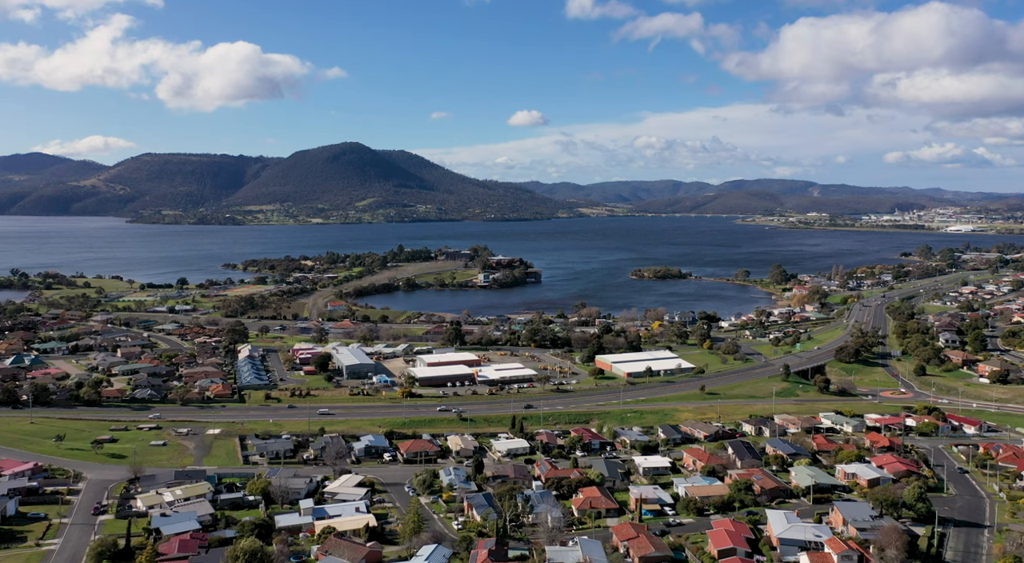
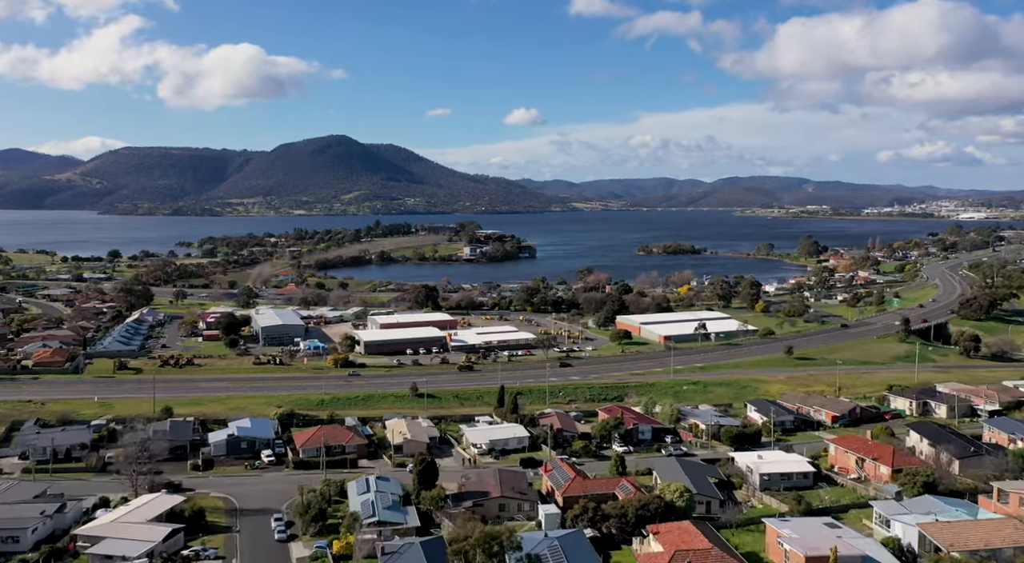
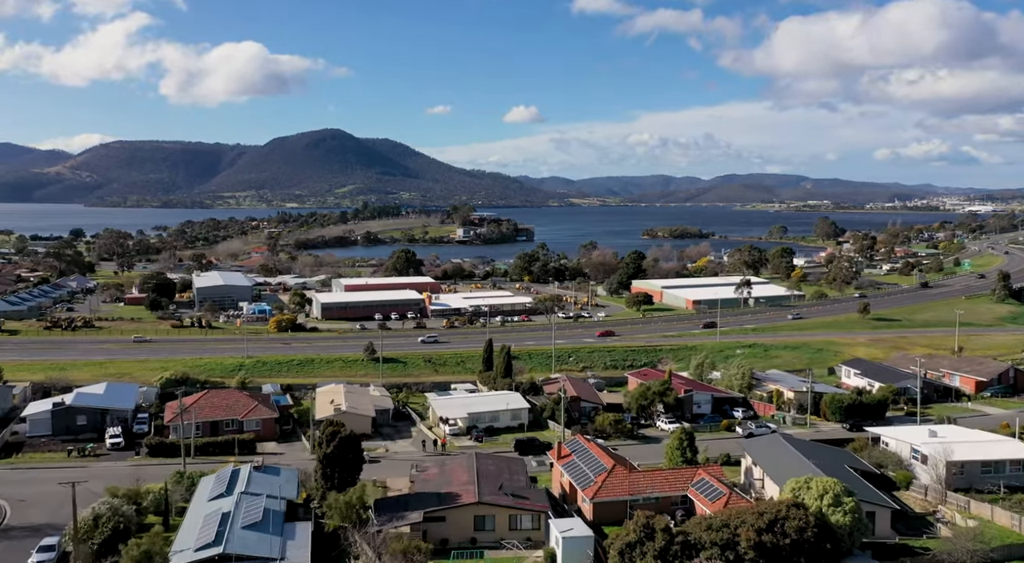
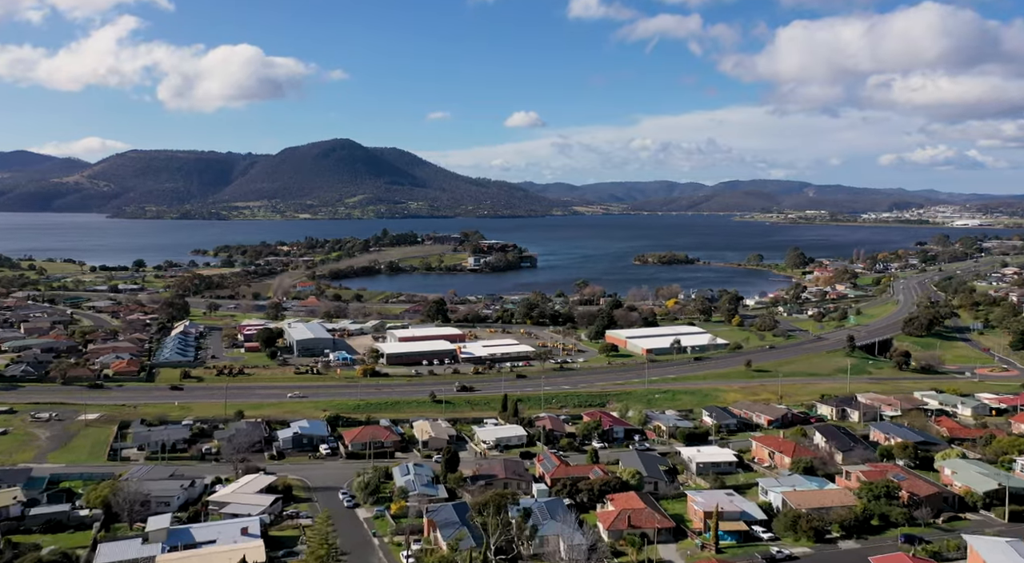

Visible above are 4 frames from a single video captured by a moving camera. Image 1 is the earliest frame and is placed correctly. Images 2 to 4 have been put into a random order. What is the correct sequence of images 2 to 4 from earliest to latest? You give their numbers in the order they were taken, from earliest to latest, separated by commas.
4, 2, 3
